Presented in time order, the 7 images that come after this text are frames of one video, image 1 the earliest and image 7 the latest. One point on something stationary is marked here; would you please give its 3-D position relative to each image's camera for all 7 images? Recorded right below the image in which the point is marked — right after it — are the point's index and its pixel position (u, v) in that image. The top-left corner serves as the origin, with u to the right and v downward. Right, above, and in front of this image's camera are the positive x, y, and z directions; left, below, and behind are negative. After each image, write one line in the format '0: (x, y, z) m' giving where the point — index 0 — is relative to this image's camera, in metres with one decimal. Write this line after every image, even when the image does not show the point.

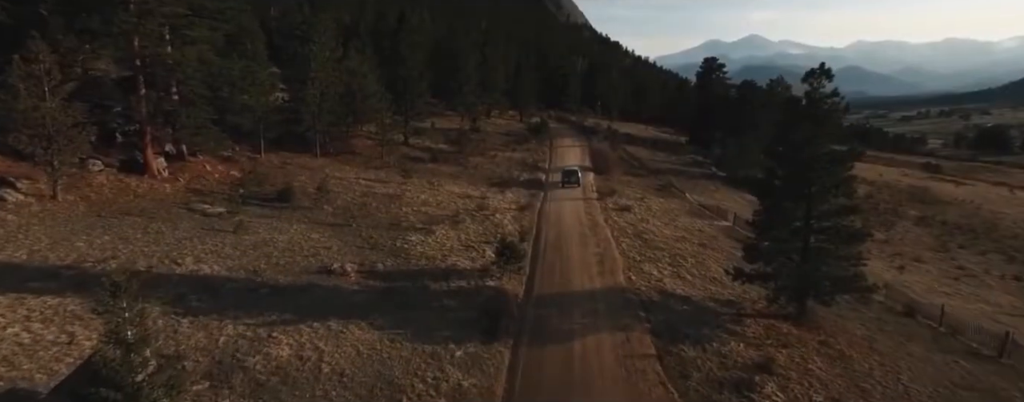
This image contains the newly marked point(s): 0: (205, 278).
0: (-10.1, -2.5, +19.0) m
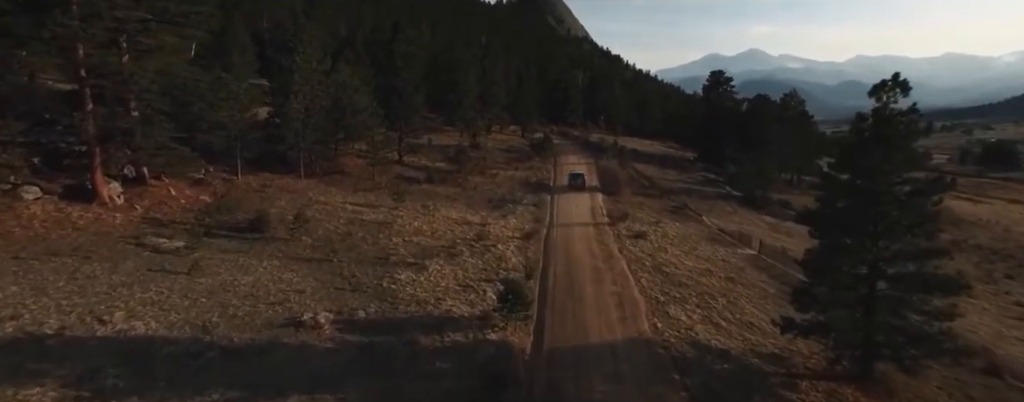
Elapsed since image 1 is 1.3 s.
0: (-9.9, -3.6, +15.1) m
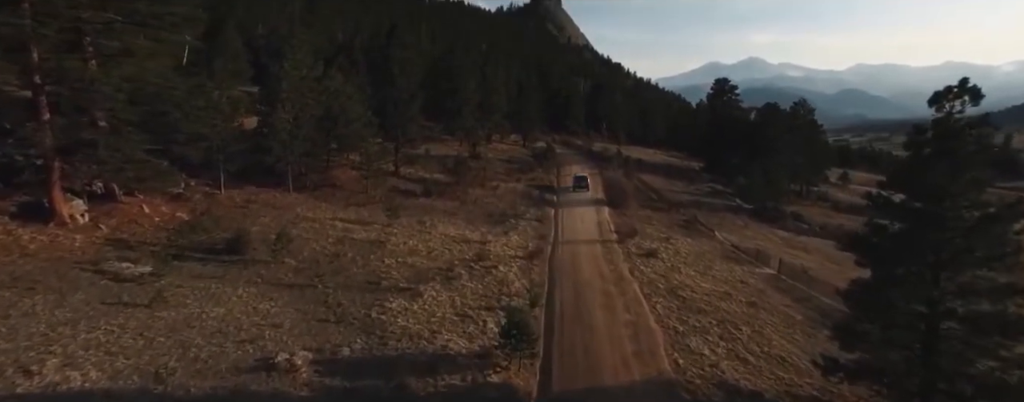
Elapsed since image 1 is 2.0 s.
0: (-9.8, -4.3, +12.7) m
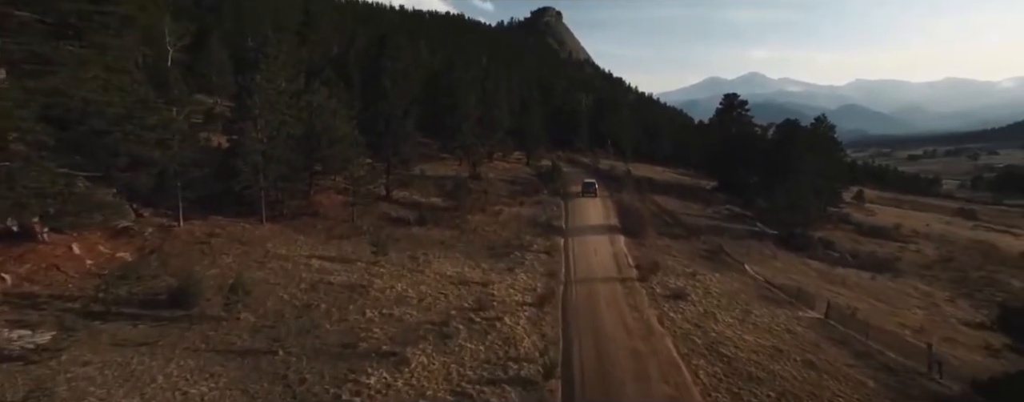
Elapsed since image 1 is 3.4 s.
0: (-9.5, -5.4, +7.9) m
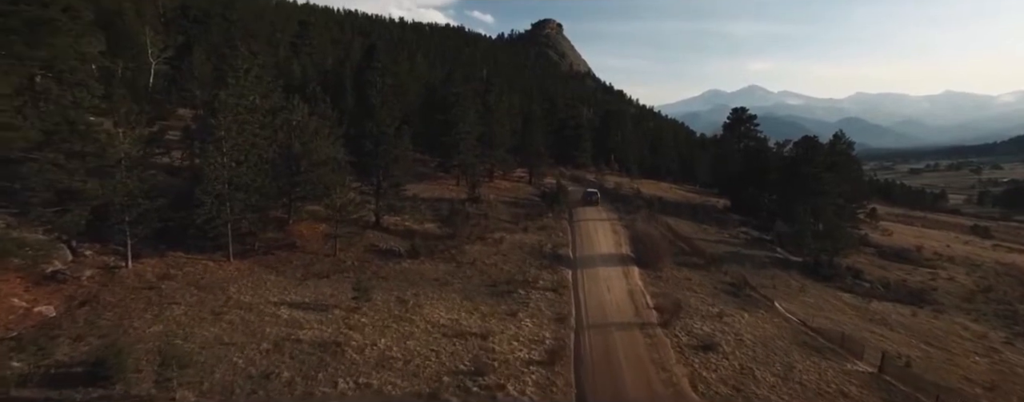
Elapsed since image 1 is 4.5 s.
0: (-9.3, -6.5, +3.7) m
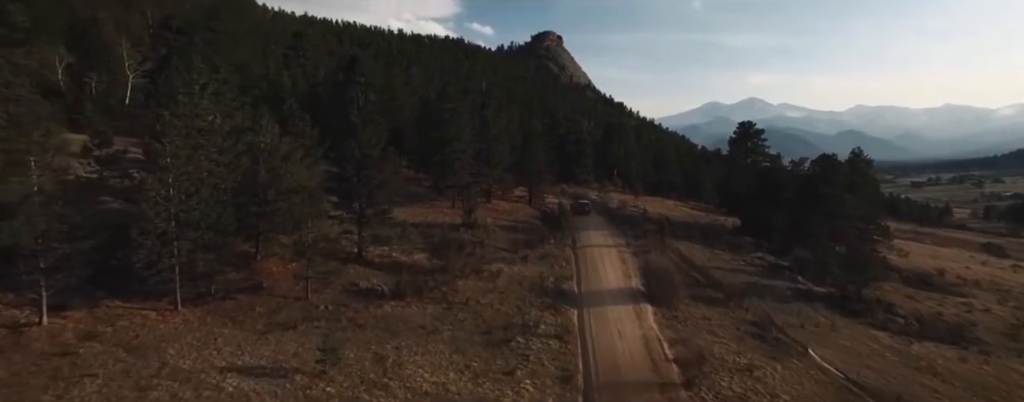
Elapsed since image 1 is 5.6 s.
0: (-9.4, -7.6, -0.5) m
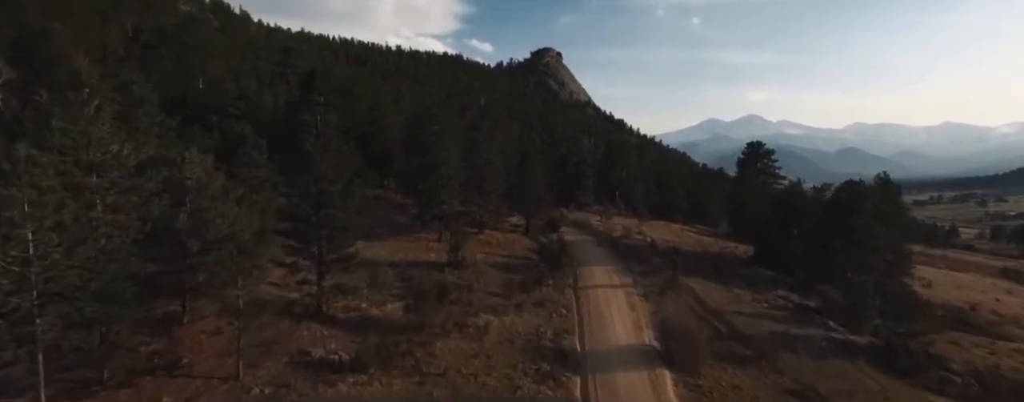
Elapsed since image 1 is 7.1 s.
0: (-9.8, -8.8, -6.5) m
